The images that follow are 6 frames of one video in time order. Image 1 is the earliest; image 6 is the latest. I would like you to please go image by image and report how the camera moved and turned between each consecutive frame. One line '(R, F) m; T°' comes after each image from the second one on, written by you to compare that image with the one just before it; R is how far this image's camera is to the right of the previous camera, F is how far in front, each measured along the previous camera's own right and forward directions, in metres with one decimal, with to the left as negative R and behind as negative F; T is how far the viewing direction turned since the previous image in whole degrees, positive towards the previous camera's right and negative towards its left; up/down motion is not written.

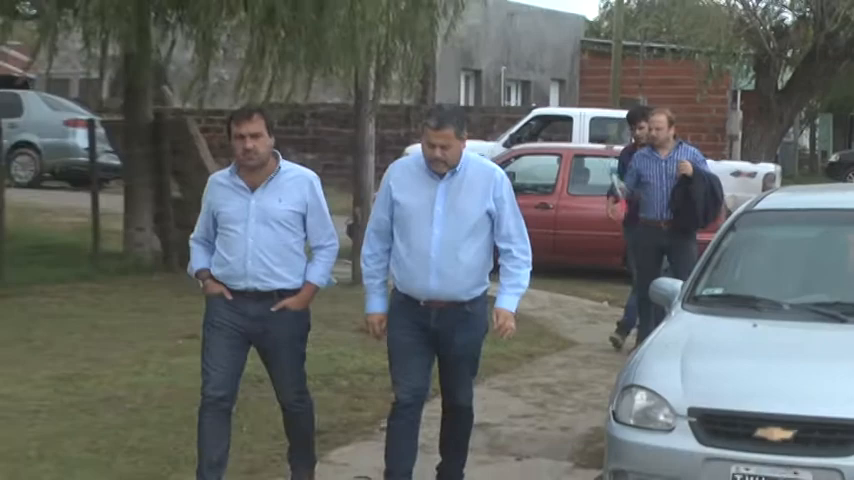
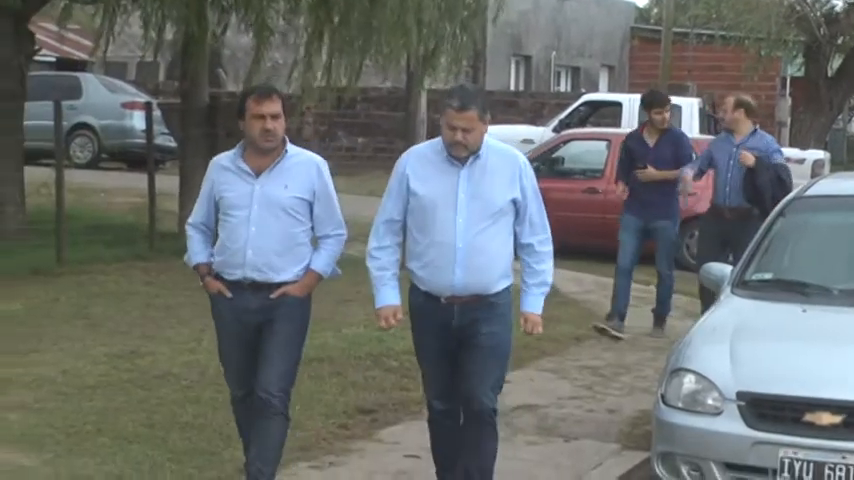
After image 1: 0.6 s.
(0.0, -0.1) m; -2°
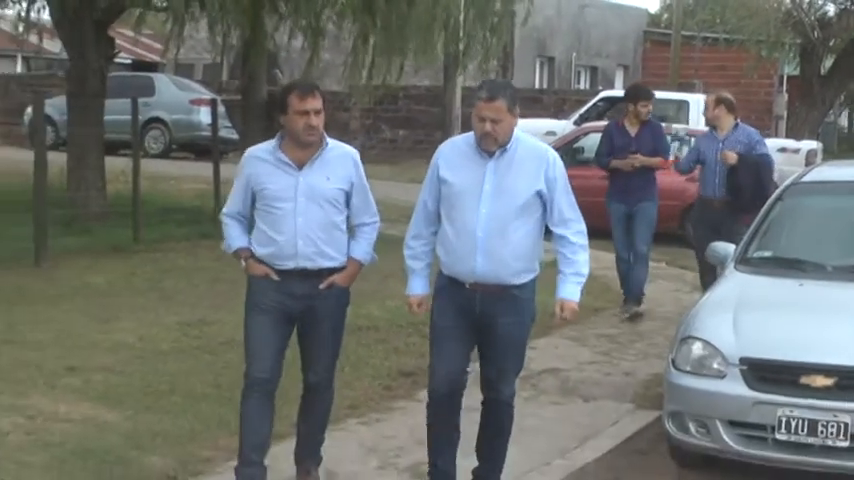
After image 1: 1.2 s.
(0.0, -0.8) m; -2°
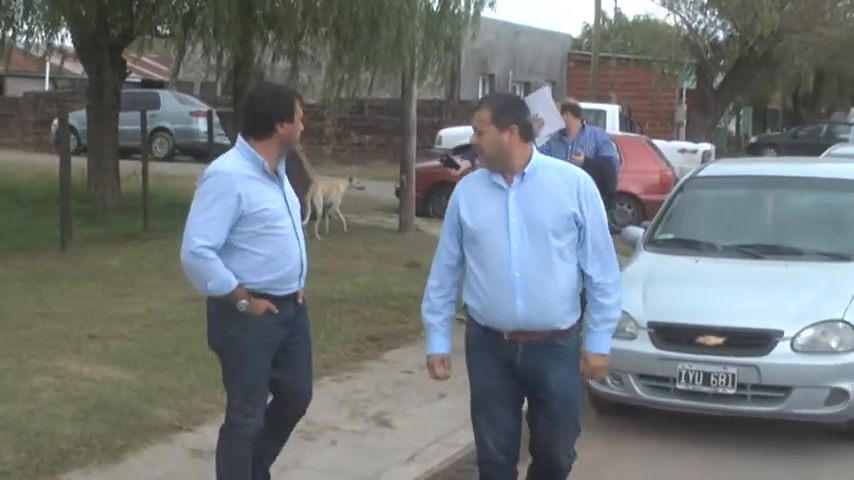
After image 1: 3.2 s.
(+0.1, -1.4) m; +1°
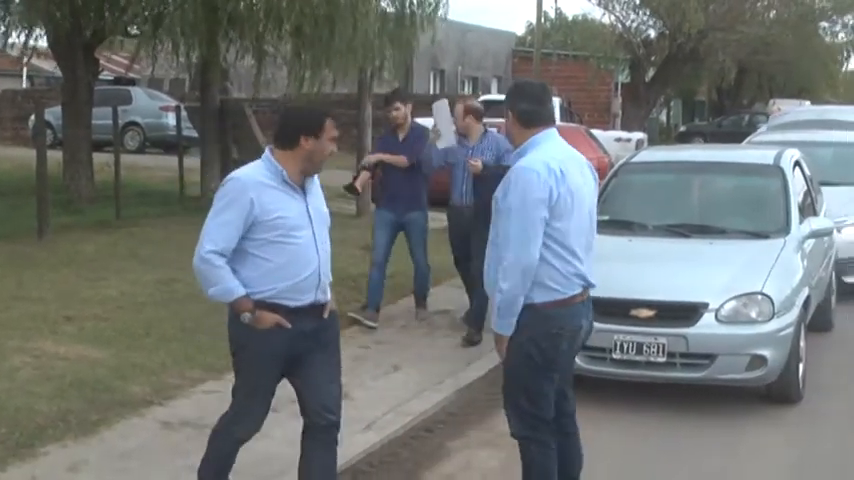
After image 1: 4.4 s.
(+0.1, -0.6) m; +1°
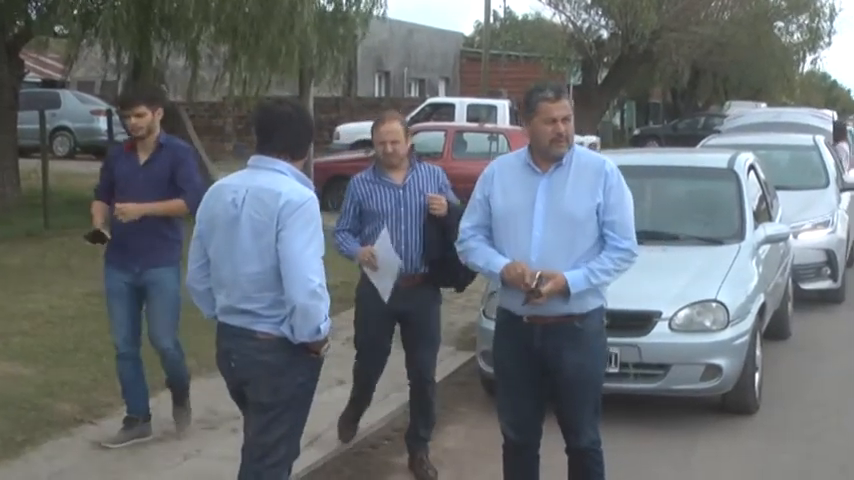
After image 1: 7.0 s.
(-0.1, +0.4) m; +3°
